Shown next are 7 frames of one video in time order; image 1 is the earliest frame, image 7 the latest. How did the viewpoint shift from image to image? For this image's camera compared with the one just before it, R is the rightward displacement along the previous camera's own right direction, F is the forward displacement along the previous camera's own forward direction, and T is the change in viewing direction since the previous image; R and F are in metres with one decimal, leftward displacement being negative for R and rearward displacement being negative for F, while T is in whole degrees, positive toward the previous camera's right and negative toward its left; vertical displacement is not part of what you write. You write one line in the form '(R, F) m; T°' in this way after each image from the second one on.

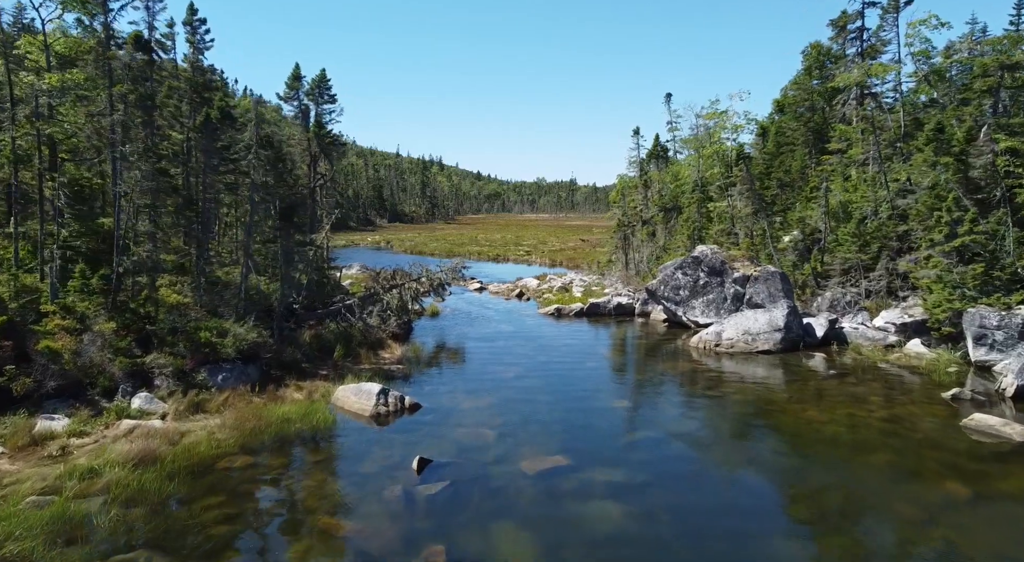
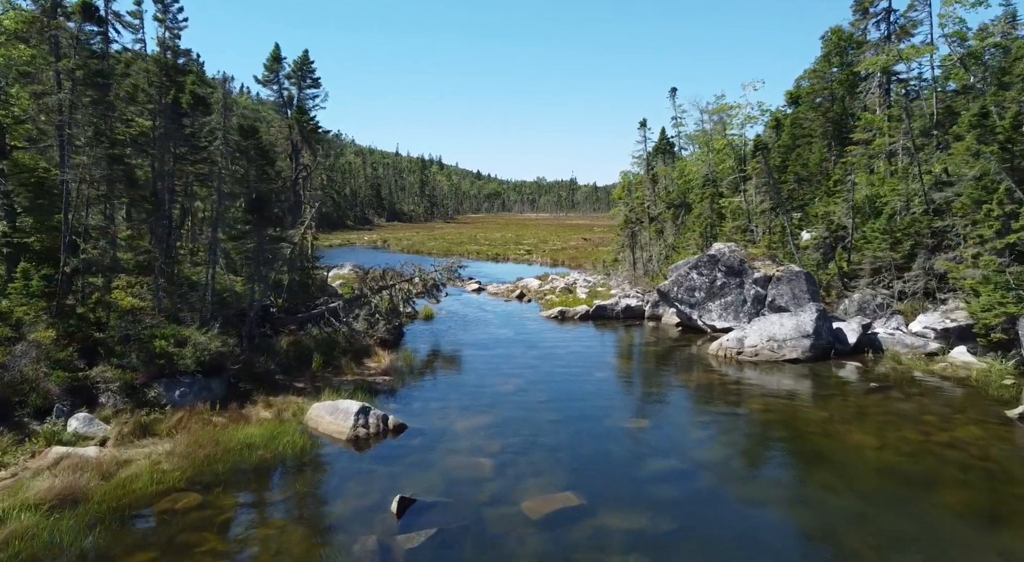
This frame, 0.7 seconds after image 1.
(0.0, +2.1) m; 0°
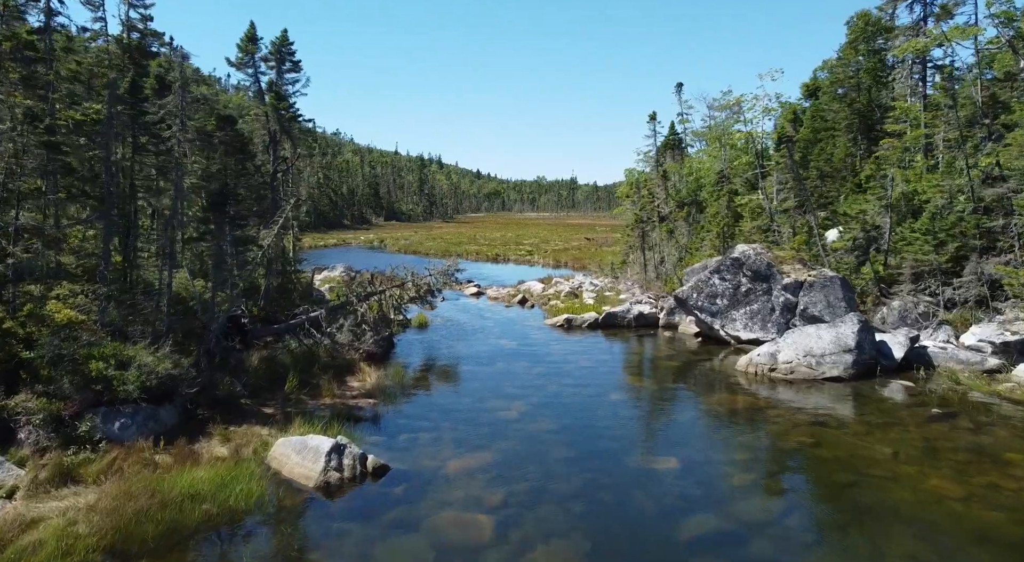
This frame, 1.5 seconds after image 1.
(-0.1, +2.3) m; 0°
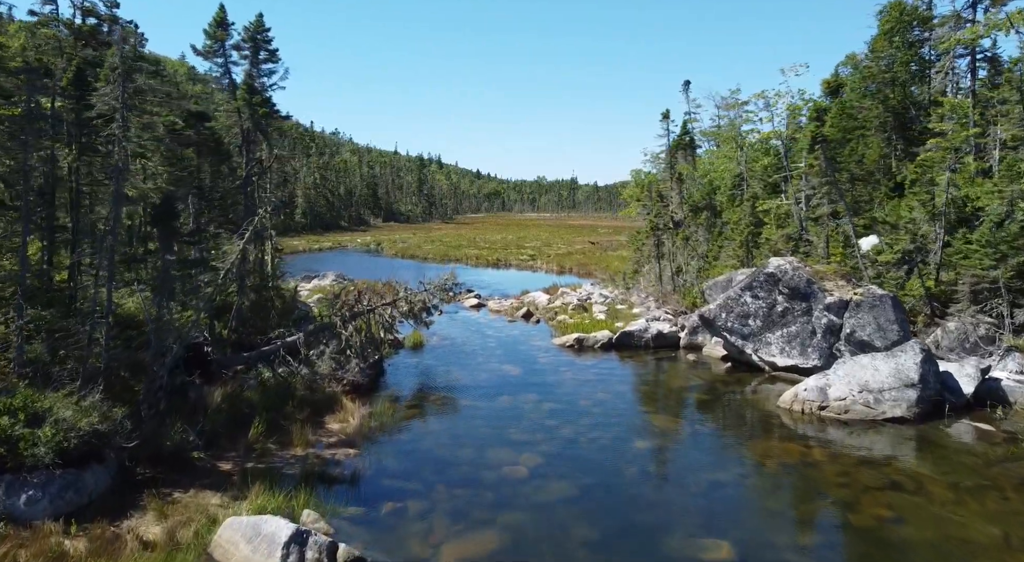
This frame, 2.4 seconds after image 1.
(-0.2, +2.5) m; 0°
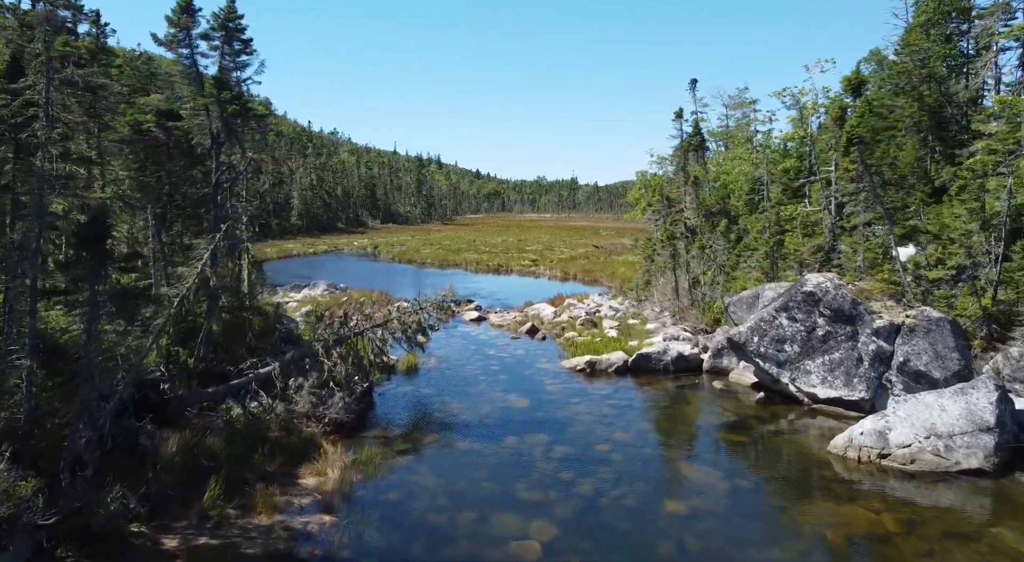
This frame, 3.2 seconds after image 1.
(-0.2, +2.2) m; 0°
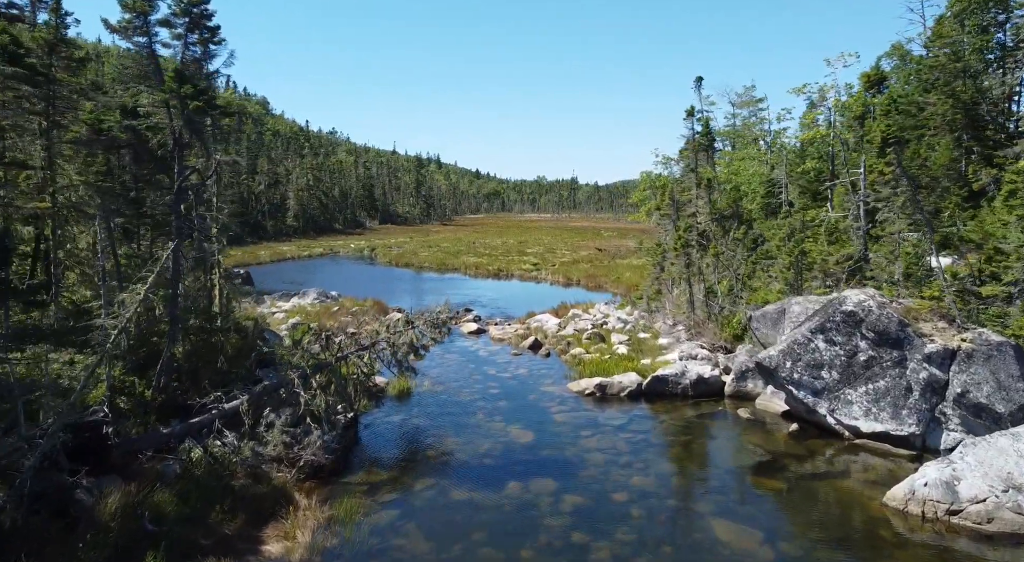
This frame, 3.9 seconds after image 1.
(-0.1, +1.9) m; 0°
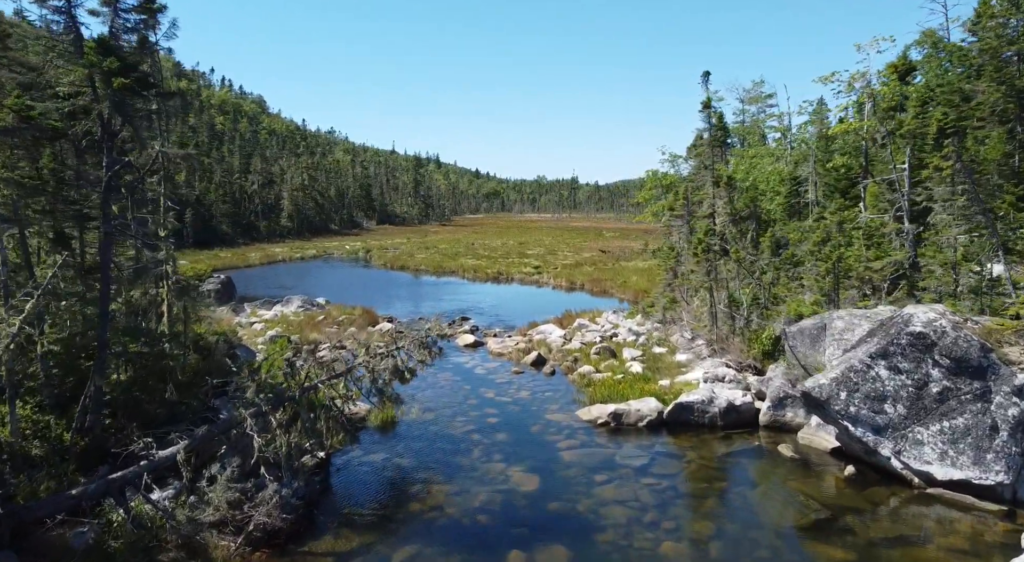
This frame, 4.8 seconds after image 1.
(0.0, +2.5) m; 0°
